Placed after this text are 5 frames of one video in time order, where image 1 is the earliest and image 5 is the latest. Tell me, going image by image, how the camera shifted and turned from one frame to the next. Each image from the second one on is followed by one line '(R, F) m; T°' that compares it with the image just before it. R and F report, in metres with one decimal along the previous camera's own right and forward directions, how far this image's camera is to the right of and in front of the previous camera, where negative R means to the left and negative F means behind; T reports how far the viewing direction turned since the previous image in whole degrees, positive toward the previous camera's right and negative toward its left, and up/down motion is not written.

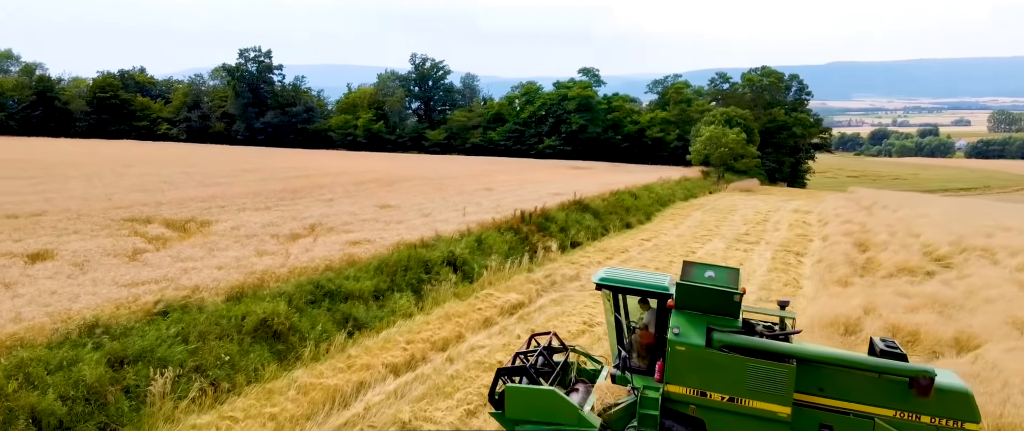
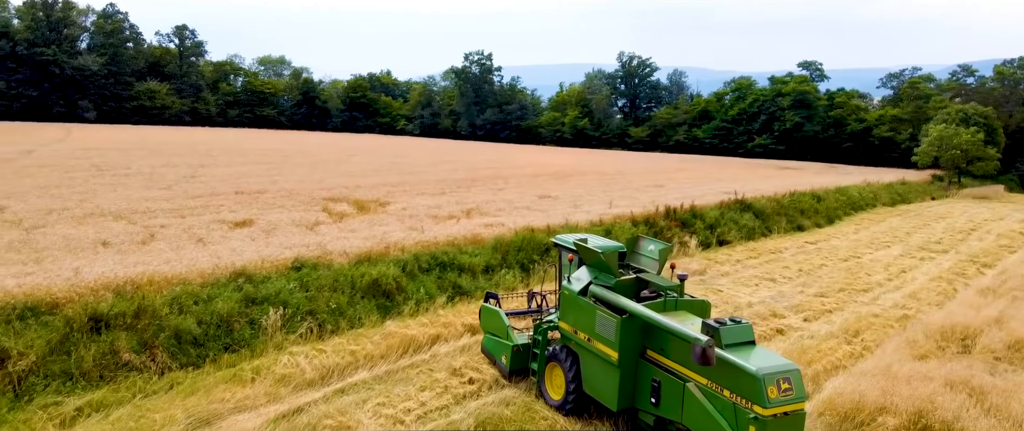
(+1.6, -0.6) m; -17°
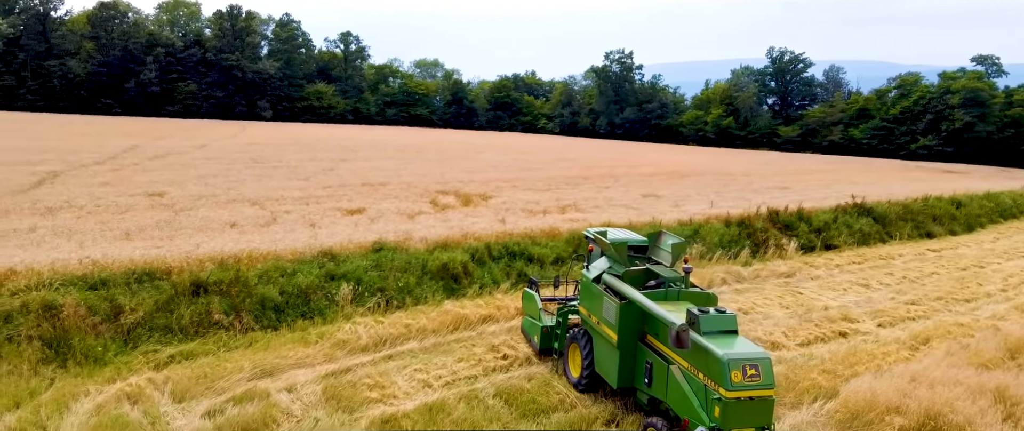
(+1.1, -0.5) m; -11°
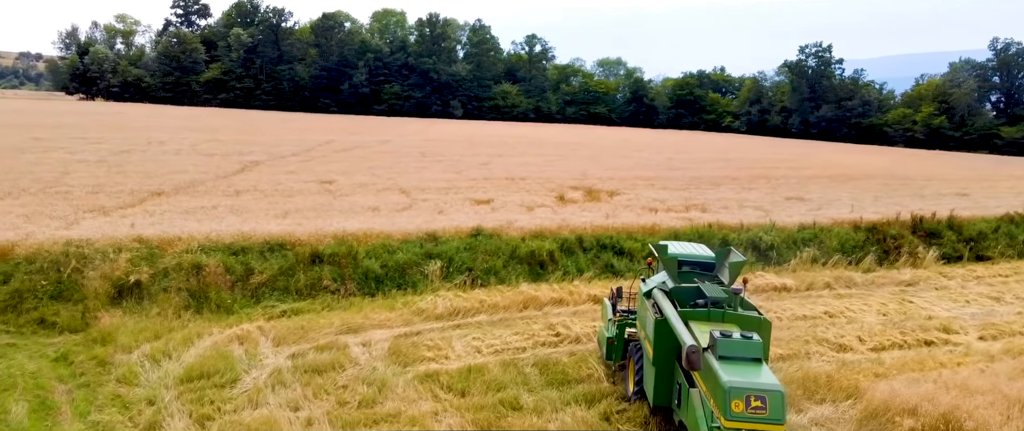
(+1.4, -0.6) m; -14°
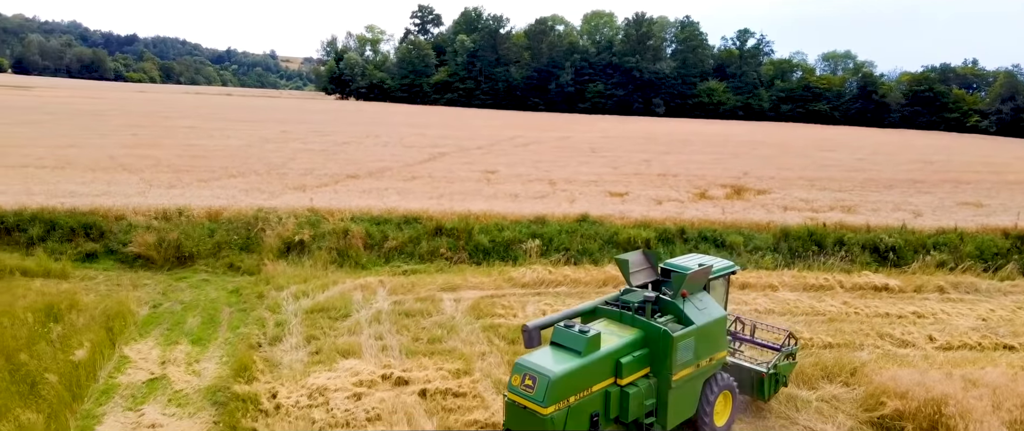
(+1.7, -1.1) m; -16°
